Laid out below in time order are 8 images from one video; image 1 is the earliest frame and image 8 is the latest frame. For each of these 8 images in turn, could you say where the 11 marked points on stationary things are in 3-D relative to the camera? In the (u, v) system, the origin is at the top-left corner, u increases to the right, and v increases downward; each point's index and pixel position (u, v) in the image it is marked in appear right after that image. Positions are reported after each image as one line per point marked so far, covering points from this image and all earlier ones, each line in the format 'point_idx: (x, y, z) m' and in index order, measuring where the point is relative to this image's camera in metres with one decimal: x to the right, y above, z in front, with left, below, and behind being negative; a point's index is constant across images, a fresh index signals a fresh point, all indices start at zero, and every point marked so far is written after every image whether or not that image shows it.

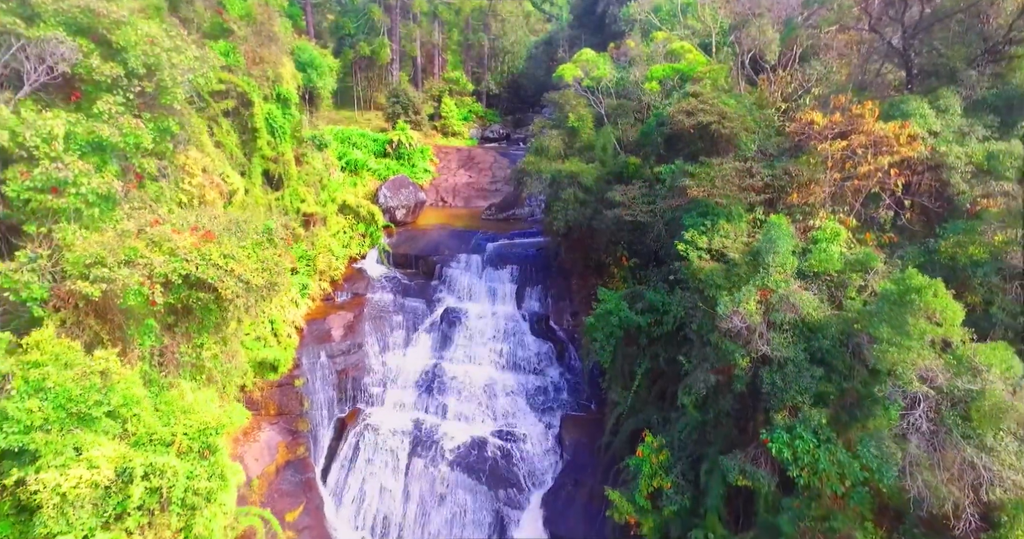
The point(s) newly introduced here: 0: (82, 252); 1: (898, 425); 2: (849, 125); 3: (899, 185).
0: (-5.2, +0.2, +6.6) m
1: (+4.9, -2.0, +6.2) m
2: (+5.7, +2.5, +8.8) m
3: (+6.2, +1.3, +8.4) m
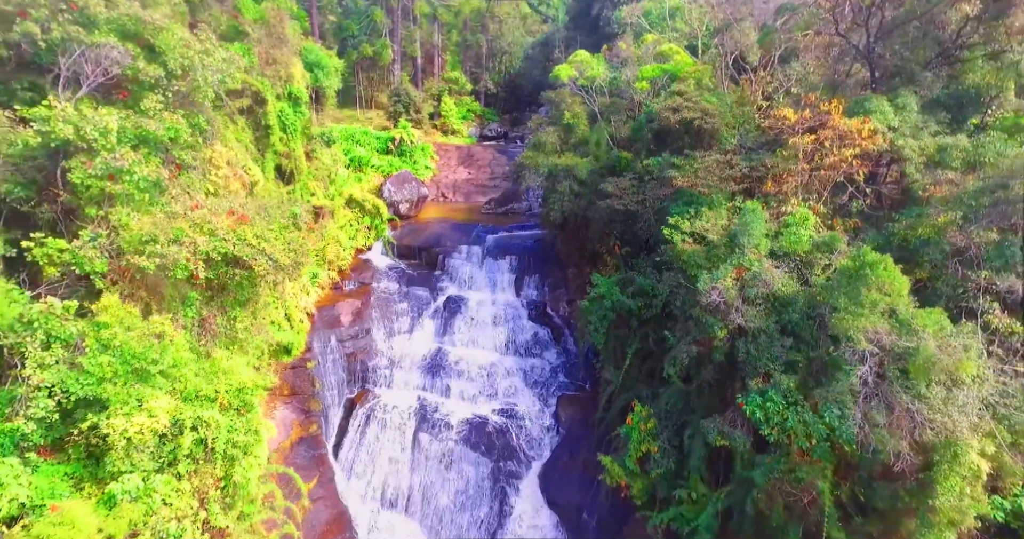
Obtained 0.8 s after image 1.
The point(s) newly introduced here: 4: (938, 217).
0: (-5.2, +0.6, +7.4) m
1: (+4.9, -1.7, +7.1) m
2: (+5.7, +2.8, +9.8) m
3: (+6.3, +1.7, +9.3) m
4: (+6.5, +0.8, +8.1) m
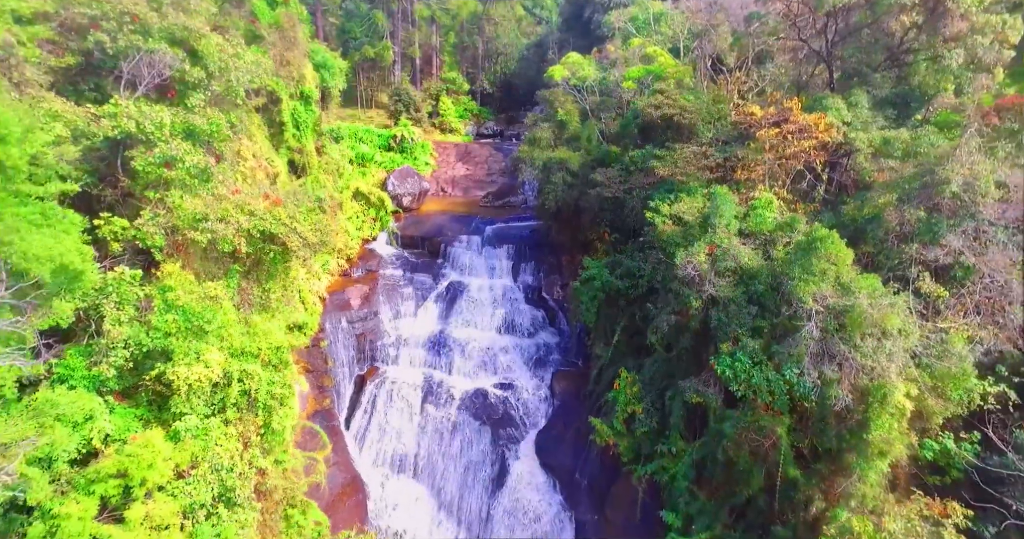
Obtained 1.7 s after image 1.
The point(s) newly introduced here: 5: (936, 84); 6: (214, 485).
0: (-5.2, +1.0, +8.6) m
1: (+4.9, -1.3, +8.4) m
2: (+5.7, +3.2, +11.0) m
3: (+6.2, +2.1, +10.6) m
4: (+6.5, +1.2, +9.3) m
5: (+8.3, +3.6, +10.2) m
6: (-4.3, -3.1, +7.5) m
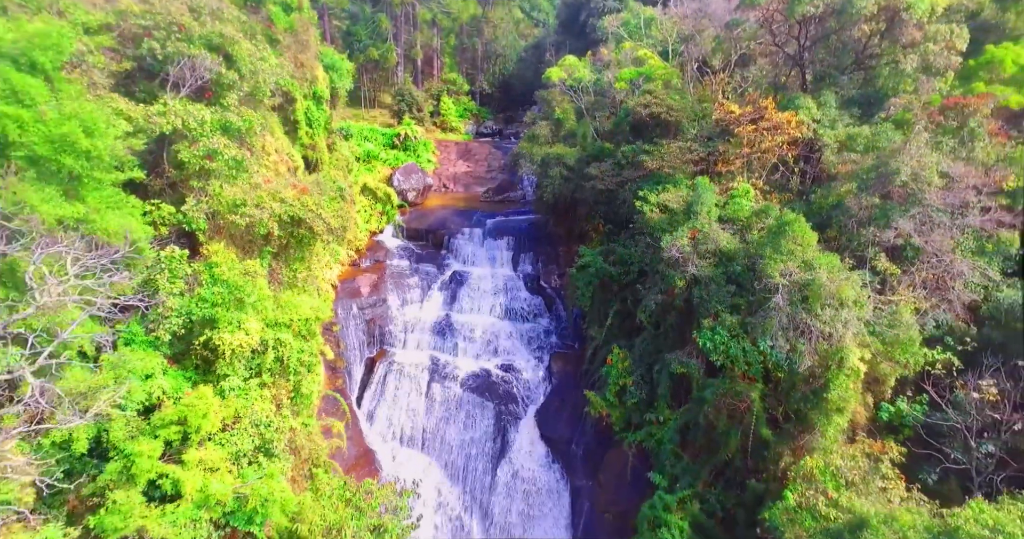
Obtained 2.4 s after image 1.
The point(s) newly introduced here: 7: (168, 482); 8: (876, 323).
0: (-5.1, +1.3, +9.7) m
1: (+5.0, -0.9, +9.5) m
2: (+5.7, +3.6, +12.2) m
3: (+6.3, +2.5, +11.7) m
4: (+6.6, +1.6, +10.5) m
5: (+8.3, +4.0, +11.4) m
6: (-4.2, -2.7, +8.5) m
7: (-4.9, -3.0, +7.4) m
8: (+6.5, -0.9, +9.3) m
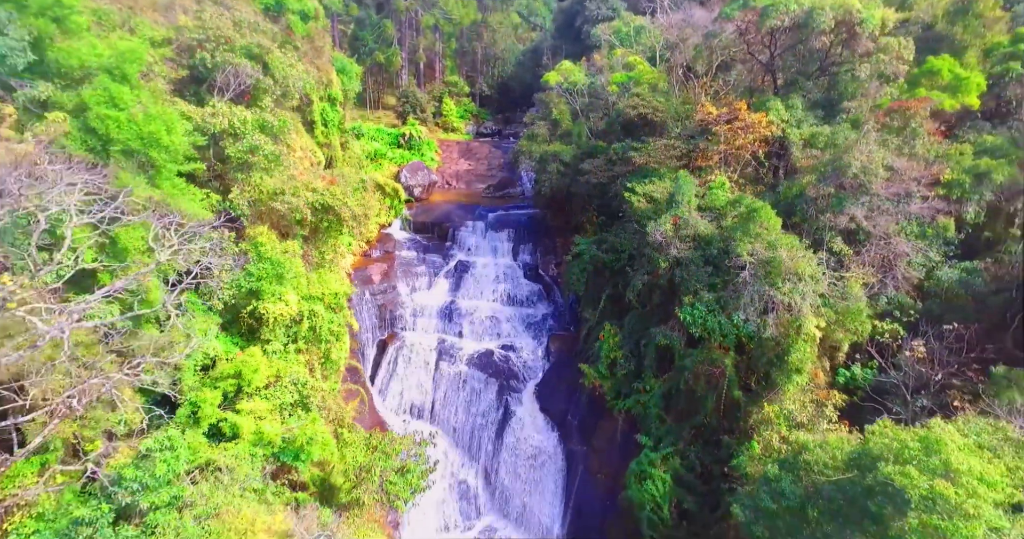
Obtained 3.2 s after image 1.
0: (-5.1, +1.7, +11.1) m
1: (+5.1, -0.5, +11.0) m
2: (+5.8, +4.0, +13.6) m
3: (+6.3, +2.9, +13.2) m
4: (+6.6, +2.0, +11.9) m
5: (+8.4, +4.4, +12.9) m
6: (-4.2, -2.3, +9.9) m
7: (-4.8, -2.6, +8.8) m
8: (+6.6, -0.5, +10.8) m
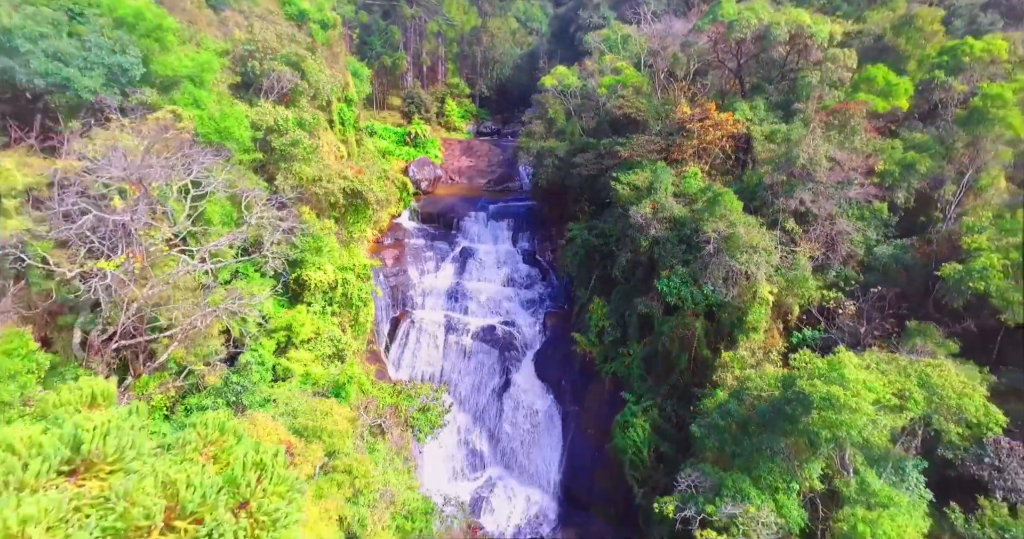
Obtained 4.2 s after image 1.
0: (-5.0, +2.3, +13.0) m
1: (+5.1, +0.1, +13.0) m
2: (+5.8, +4.6, +15.7) m
3: (+6.4, +3.5, +15.2) m
4: (+6.7, +2.6, +14.0) m
5: (+8.4, +5.0, +14.9) m
6: (-4.1, -1.7, +11.9) m
7: (-4.7, -2.0, +10.7) m
8: (+6.6, +0.1, +12.8) m
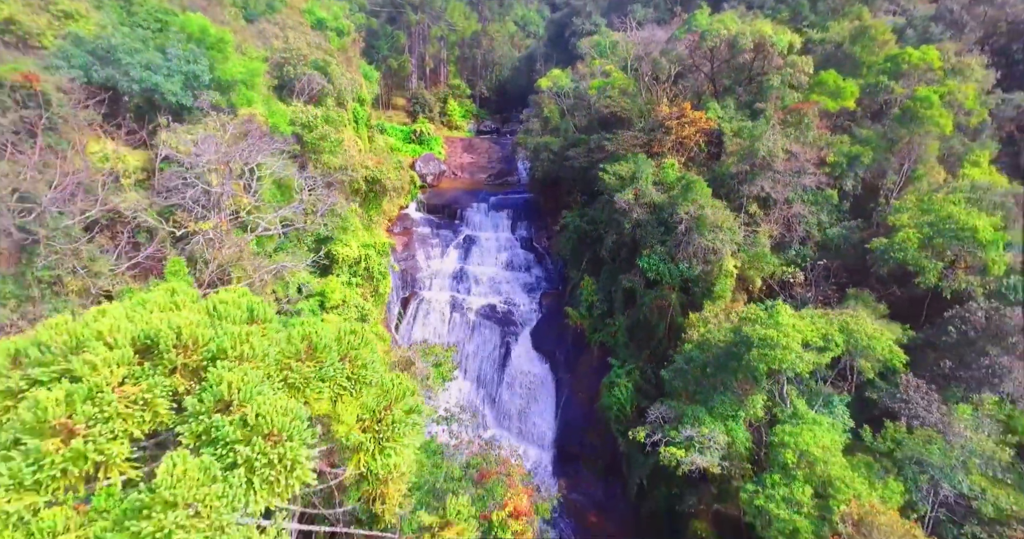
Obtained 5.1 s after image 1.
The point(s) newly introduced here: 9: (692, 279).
0: (-5.1, +3.0, +15.0) m
1: (+5.1, +0.8, +15.0) m
2: (+5.8, +5.3, +17.7) m
3: (+6.3, +4.2, +17.2) m
4: (+6.7, +3.3, +16.0) m
5: (+8.4, +5.6, +16.9) m
6: (-4.1, -1.1, +13.9) m
7: (-4.7, -1.4, +12.7) m
8: (+6.6, +0.7, +14.8) m
9: (+5.3, -0.3, +15.3) m
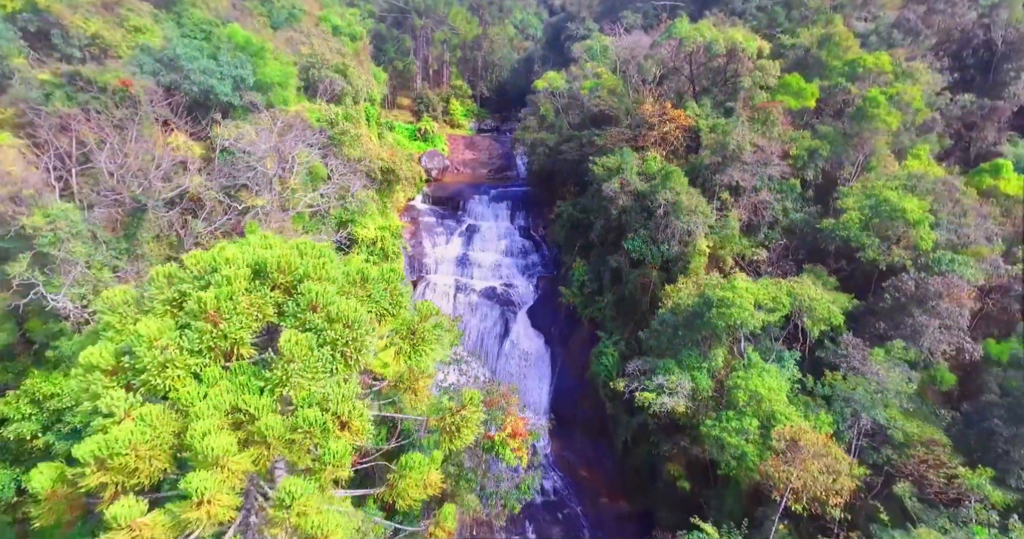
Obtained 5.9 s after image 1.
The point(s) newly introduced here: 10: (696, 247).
0: (-5.1, +3.6, +16.9) m
1: (+5.1, +1.4, +16.9) m
2: (+5.7, +5.9, +19.6) m
3: (+6.3, +4.8, +19.2) m
4: (+6.6, +3.9, +17.9) m
5: (+8.3, +6.3, +18.9) m
6: (-4.2, -0.5, +15.8) m
7: (-4.8, -0.7, +14.7) m
8: (+6.6, +1.4, +16.7) m
9: (+5.2, +0.4, +17.2) m
10: (+5.8, +0.7, +16.4) m
